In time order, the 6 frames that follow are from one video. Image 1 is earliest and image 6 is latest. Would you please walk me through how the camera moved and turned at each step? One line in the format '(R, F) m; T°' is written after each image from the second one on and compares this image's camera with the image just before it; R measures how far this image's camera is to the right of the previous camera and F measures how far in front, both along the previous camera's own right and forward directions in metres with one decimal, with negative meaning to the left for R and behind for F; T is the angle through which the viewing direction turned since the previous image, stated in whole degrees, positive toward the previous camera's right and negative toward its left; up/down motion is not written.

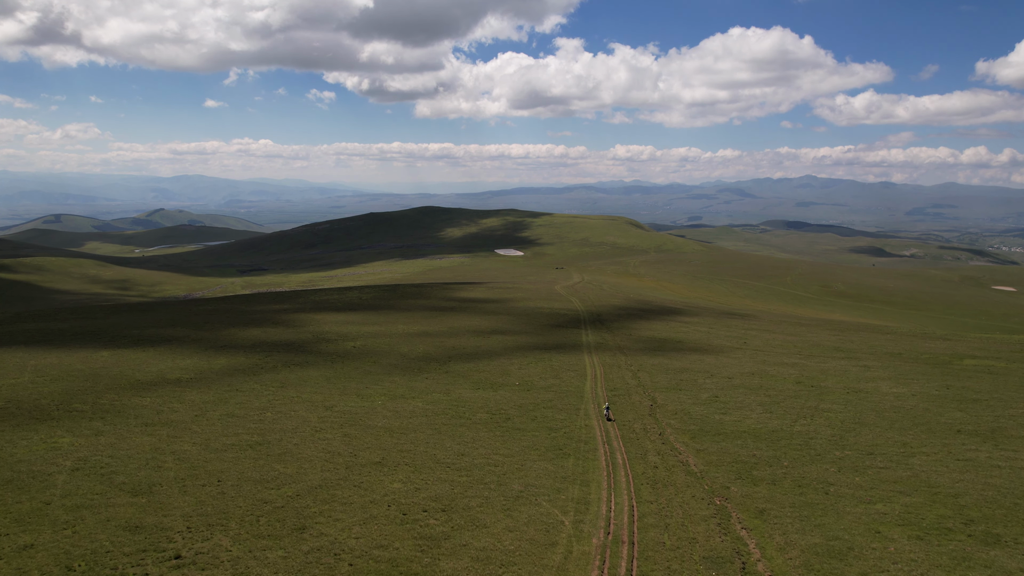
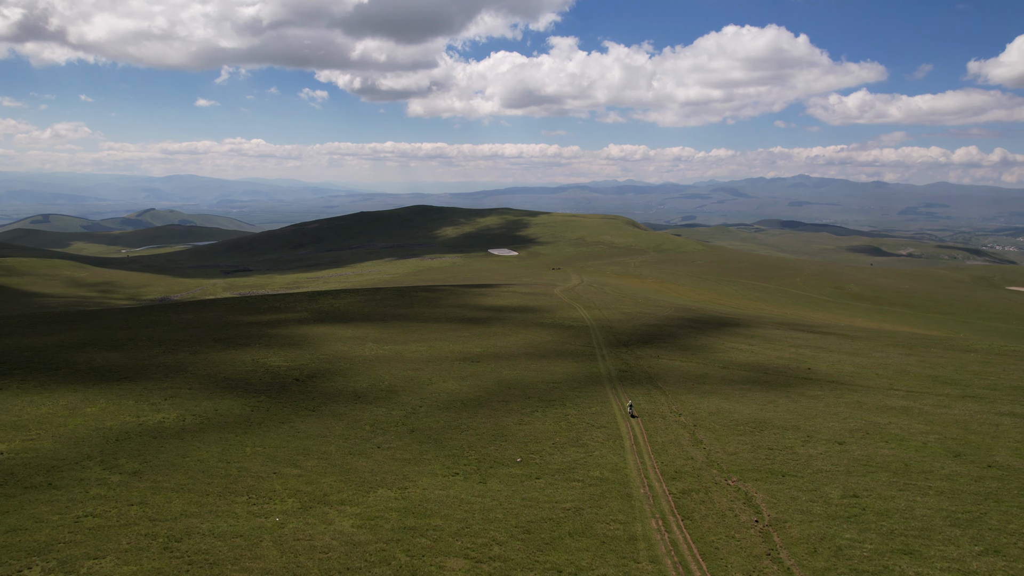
(-0.2, +13.5) m; +1°
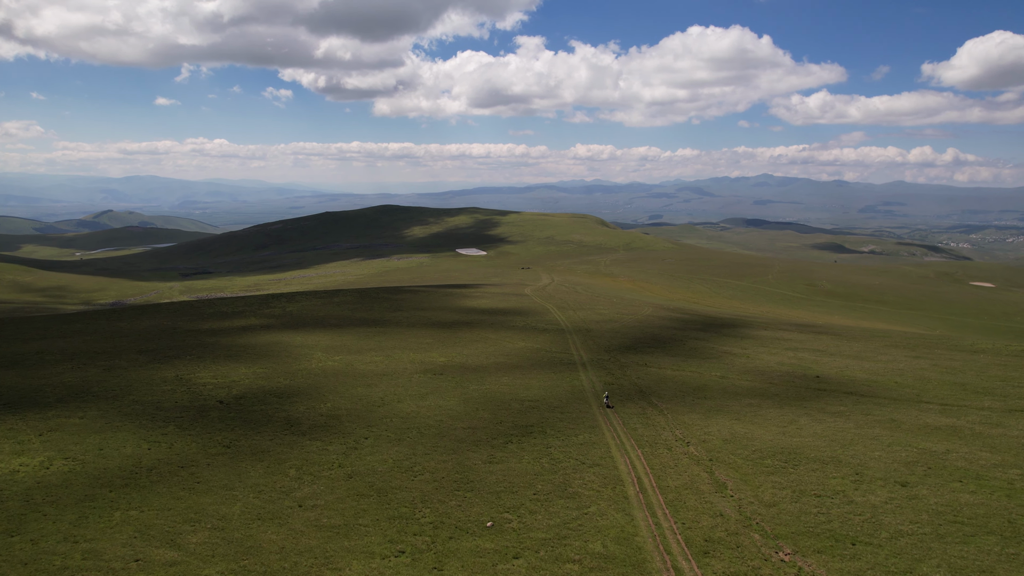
(+0.1, +6.4) m; +3°
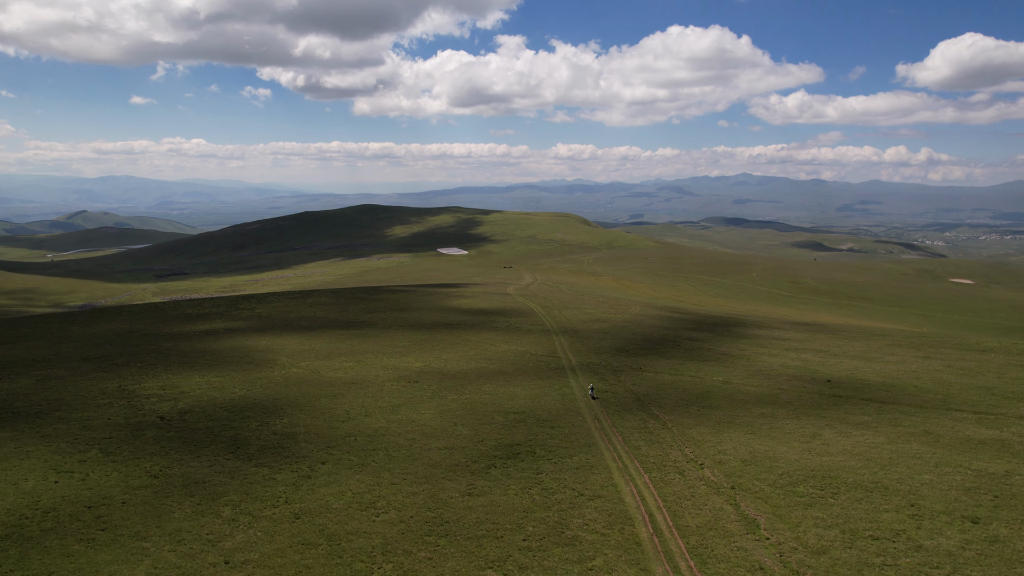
(0.0, +4.0) m; +2°
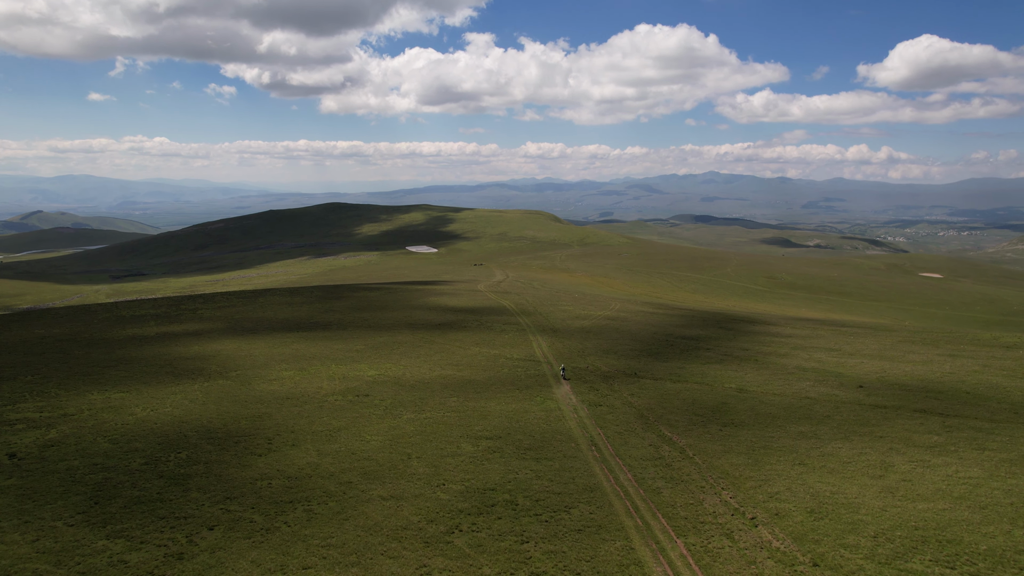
(0.0, +6.9) m; +3°
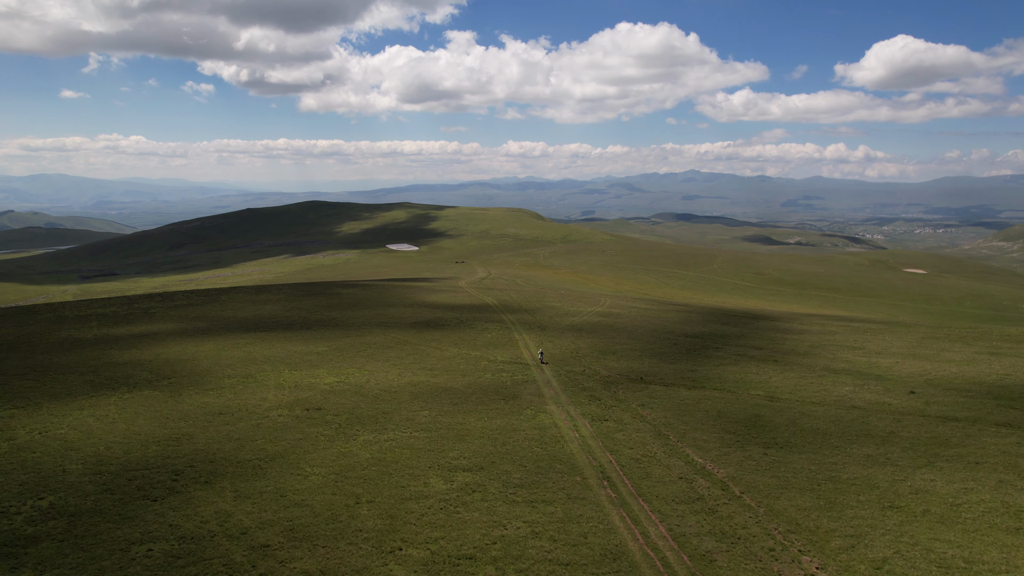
(-0.1, +5.8) m; +2°
